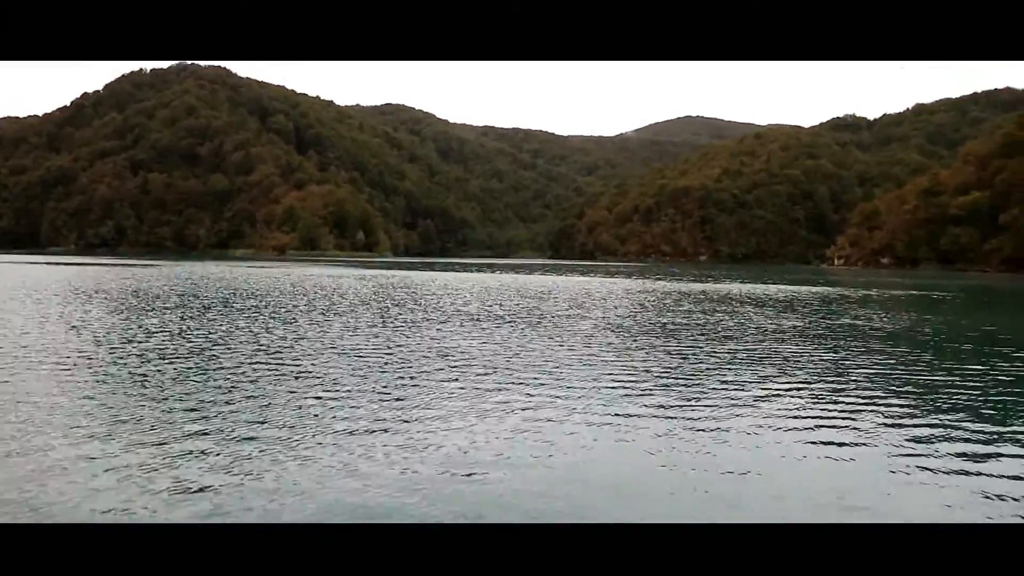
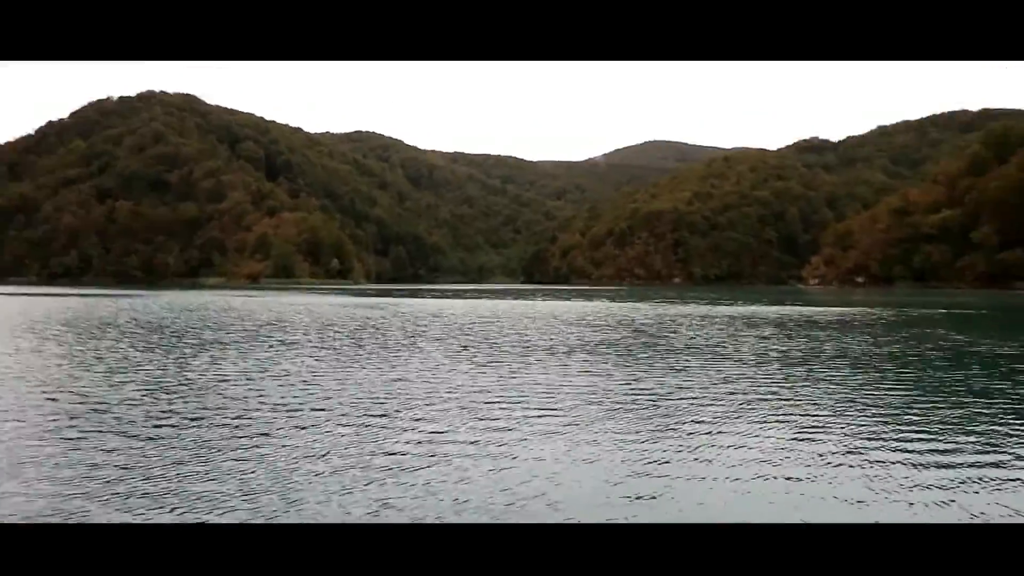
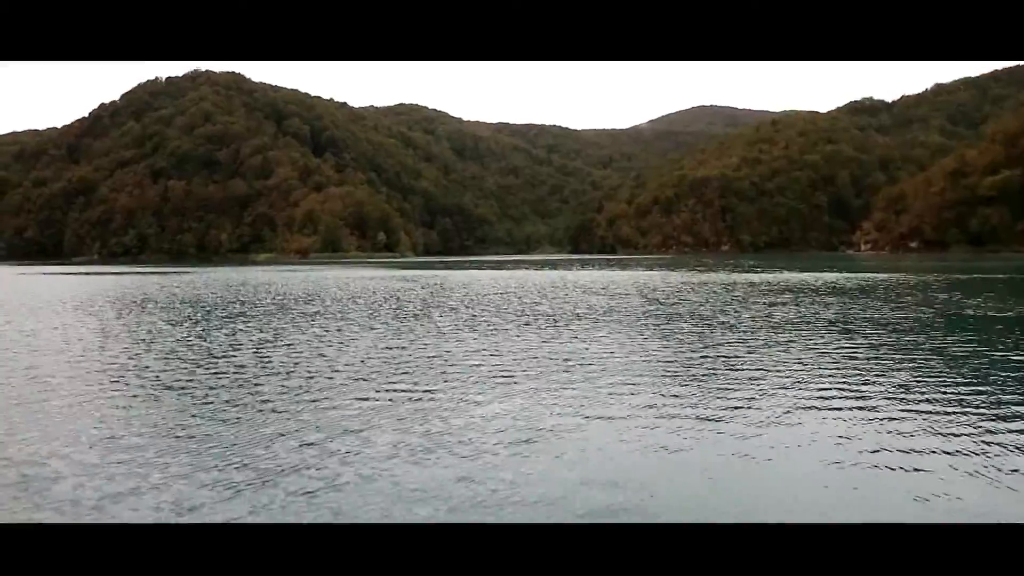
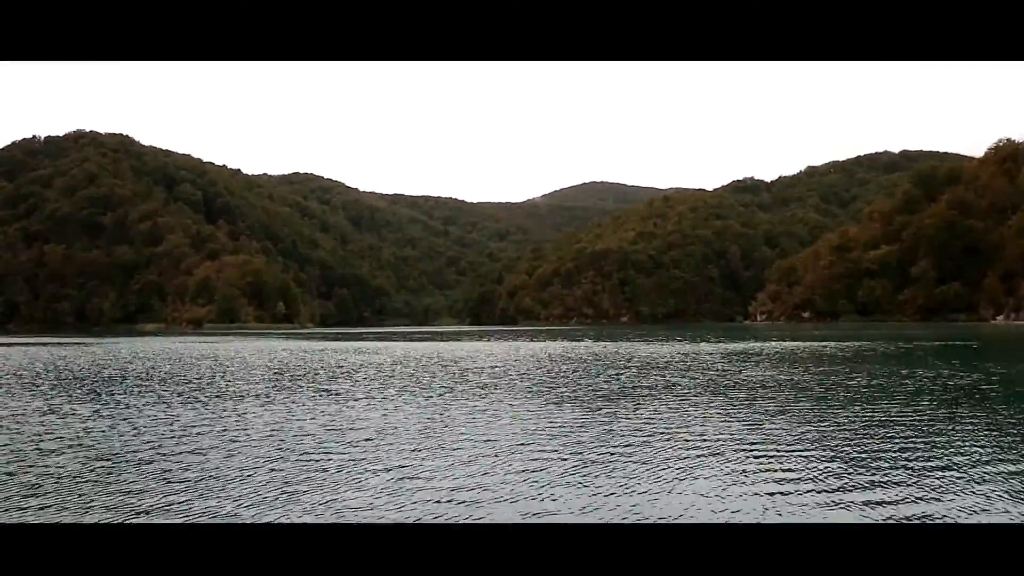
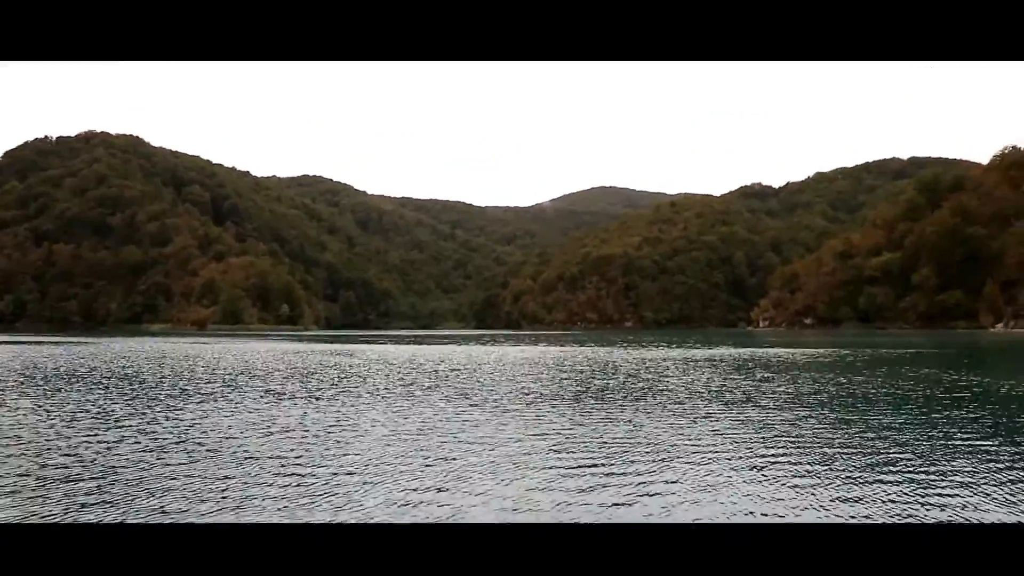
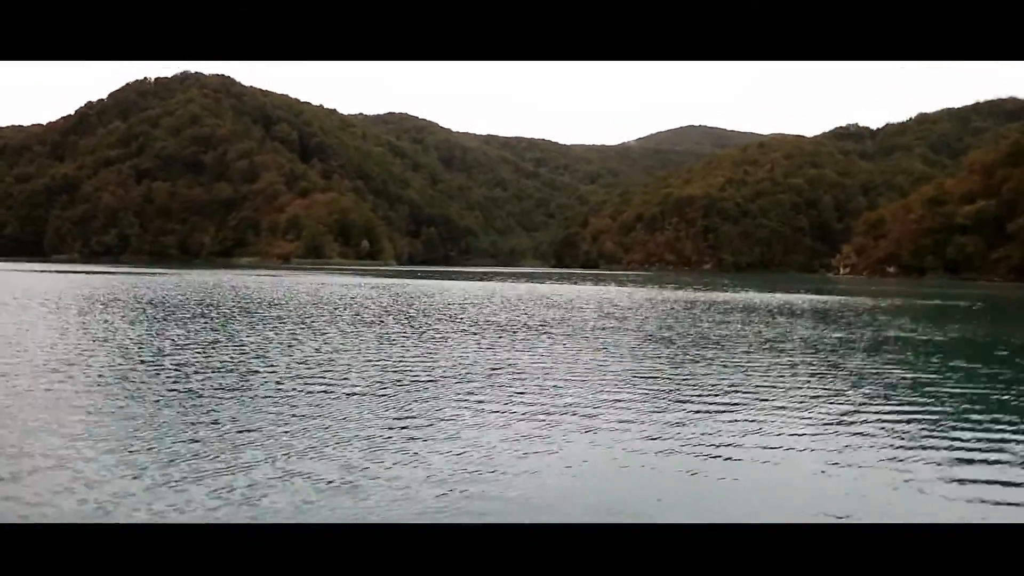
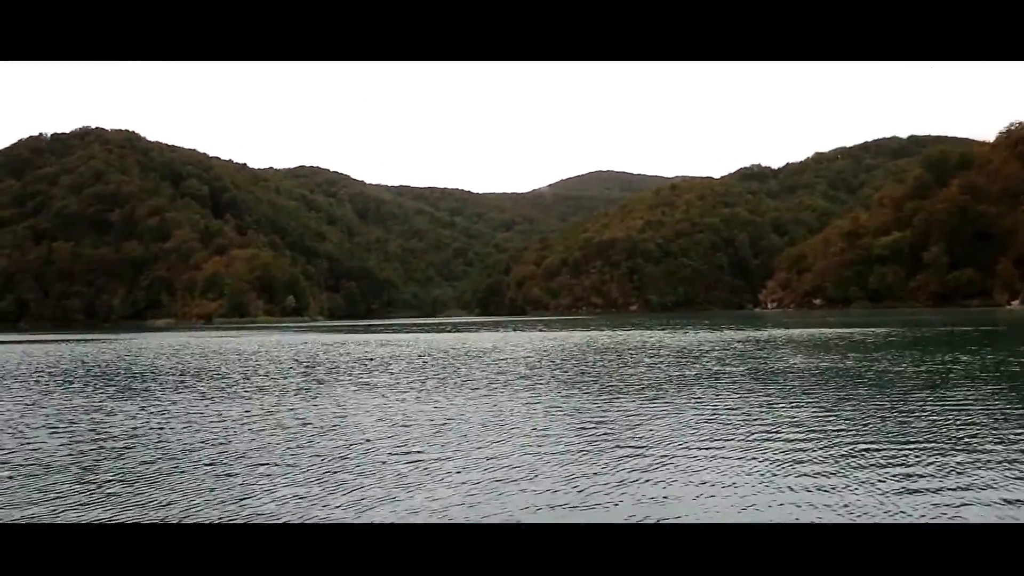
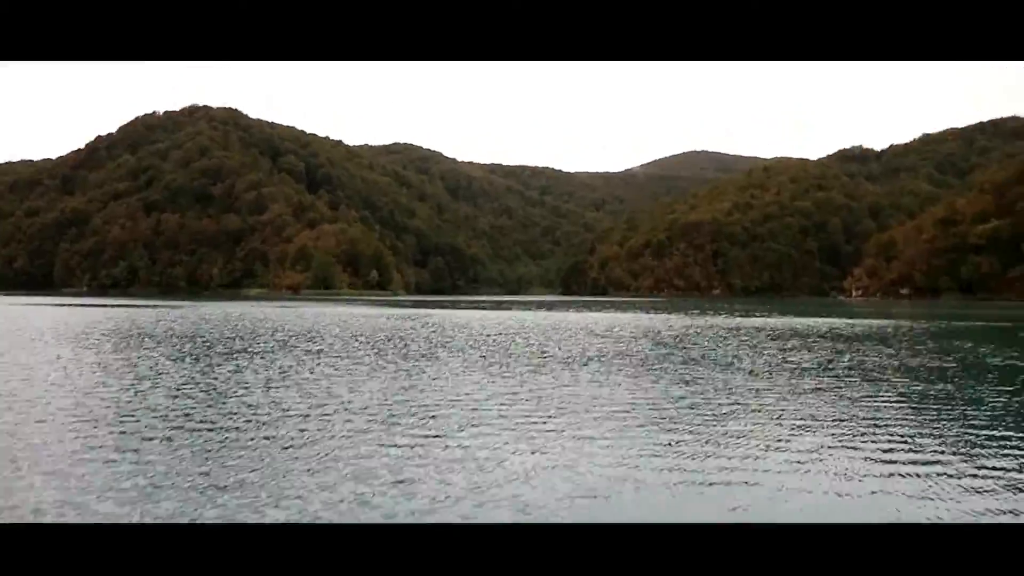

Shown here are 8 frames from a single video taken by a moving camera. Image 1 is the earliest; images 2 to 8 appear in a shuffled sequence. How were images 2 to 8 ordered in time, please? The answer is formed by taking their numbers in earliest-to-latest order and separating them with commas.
6, 3, 8, 2, 5, 4, 7
